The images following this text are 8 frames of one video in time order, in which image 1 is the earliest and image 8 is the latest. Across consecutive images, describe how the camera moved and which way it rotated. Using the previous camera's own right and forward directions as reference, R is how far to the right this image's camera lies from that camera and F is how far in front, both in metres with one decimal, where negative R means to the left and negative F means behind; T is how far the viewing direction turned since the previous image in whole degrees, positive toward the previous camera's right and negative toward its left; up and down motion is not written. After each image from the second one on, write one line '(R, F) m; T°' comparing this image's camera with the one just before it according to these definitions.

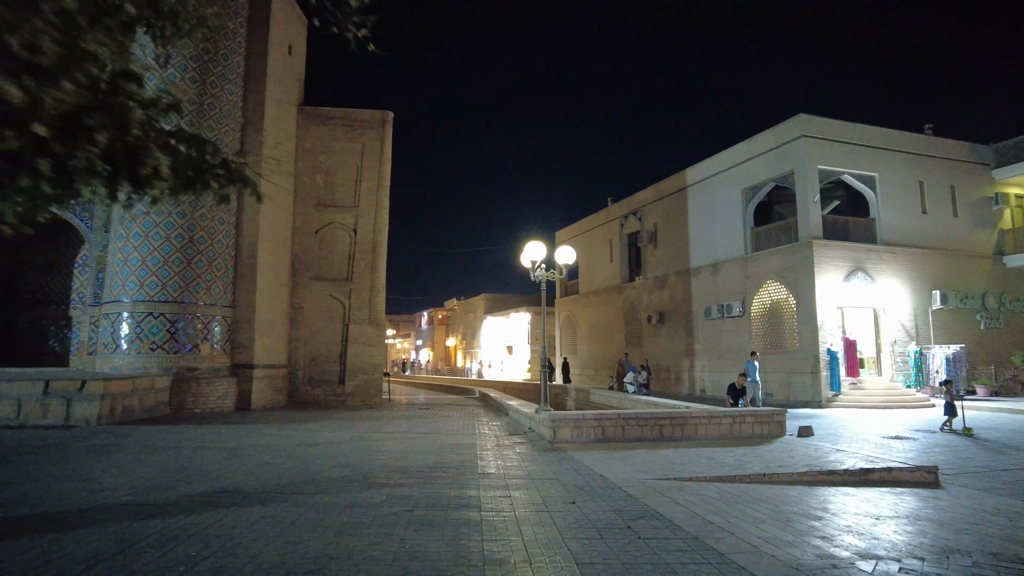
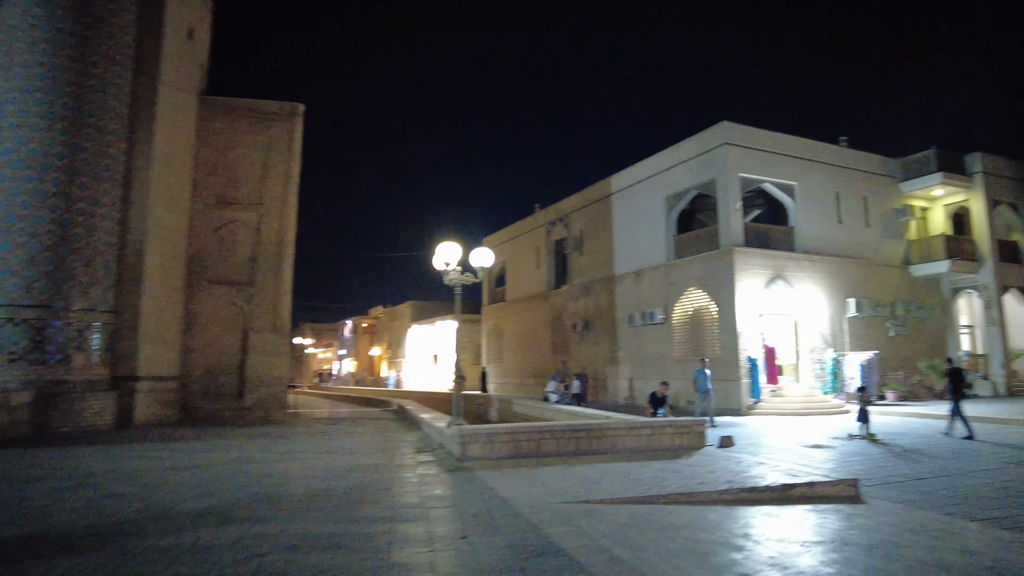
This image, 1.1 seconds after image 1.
(+0.3, +0.7) m; +6°
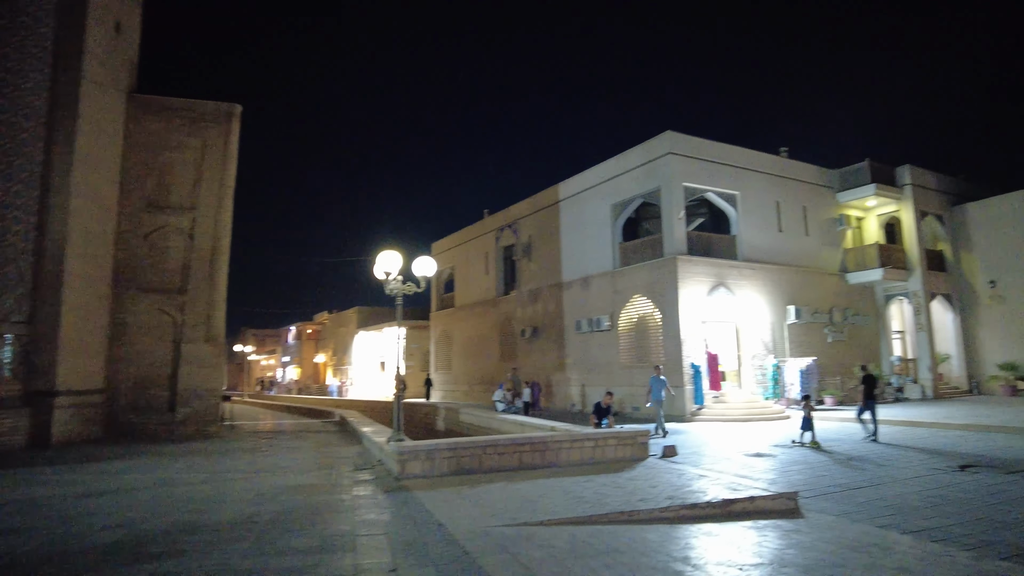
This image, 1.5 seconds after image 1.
(+0.1, +0.2) m; +4°
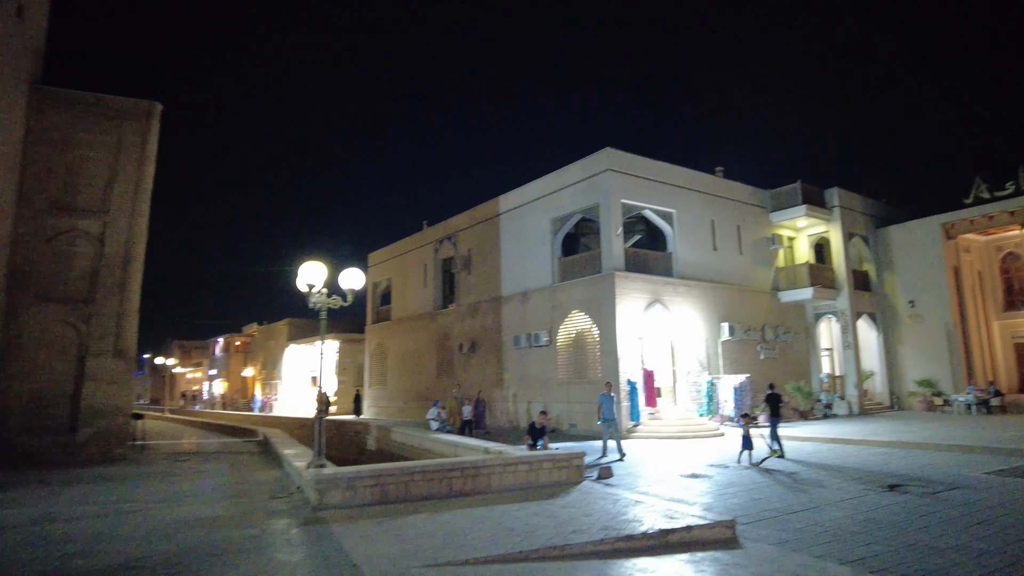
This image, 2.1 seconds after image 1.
(+0.1, +0.4) m; +5°
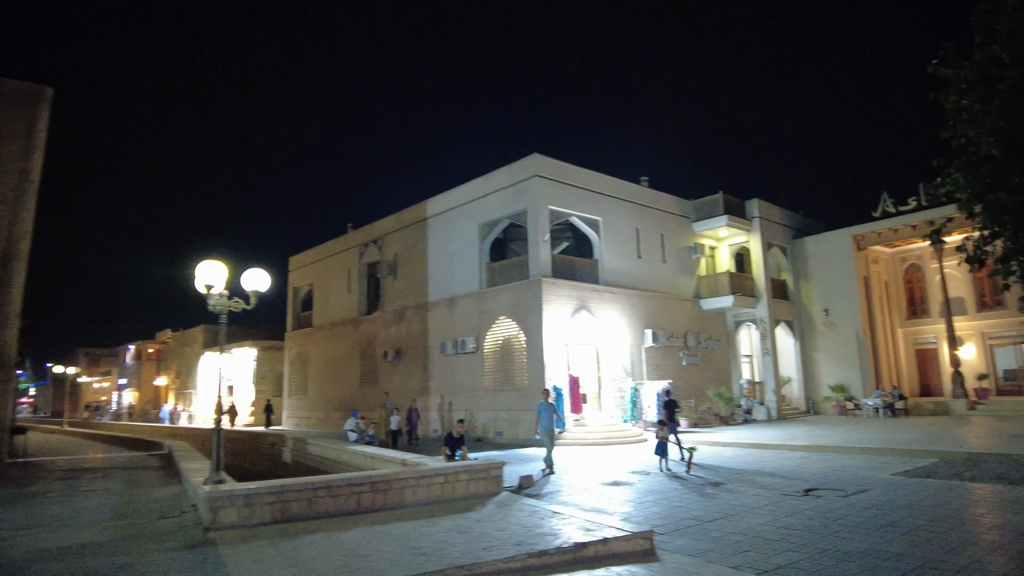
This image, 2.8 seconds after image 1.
(+0.2, +0.3) m; +6°
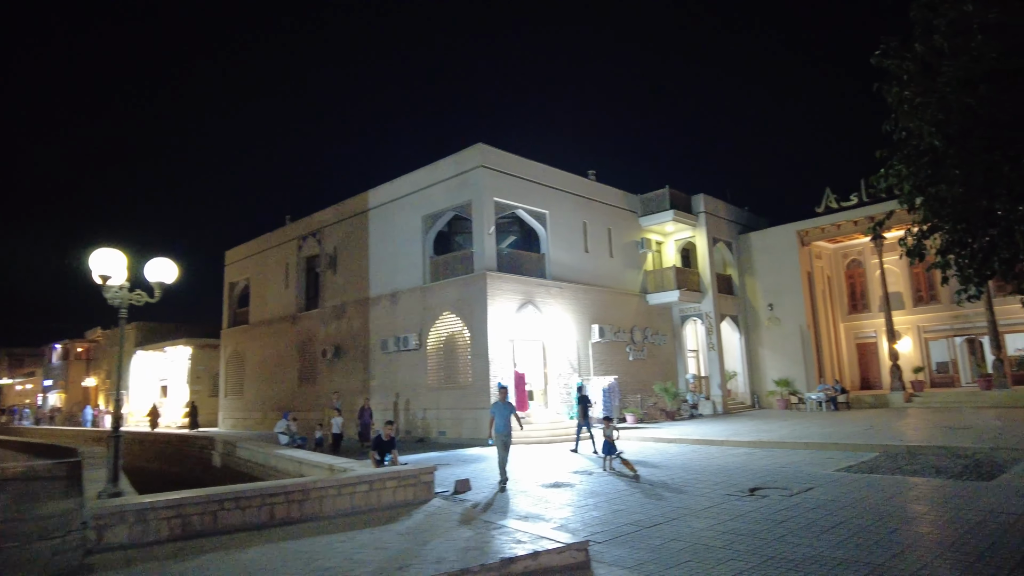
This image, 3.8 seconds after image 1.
(+0.2, +0.5) m; +4°
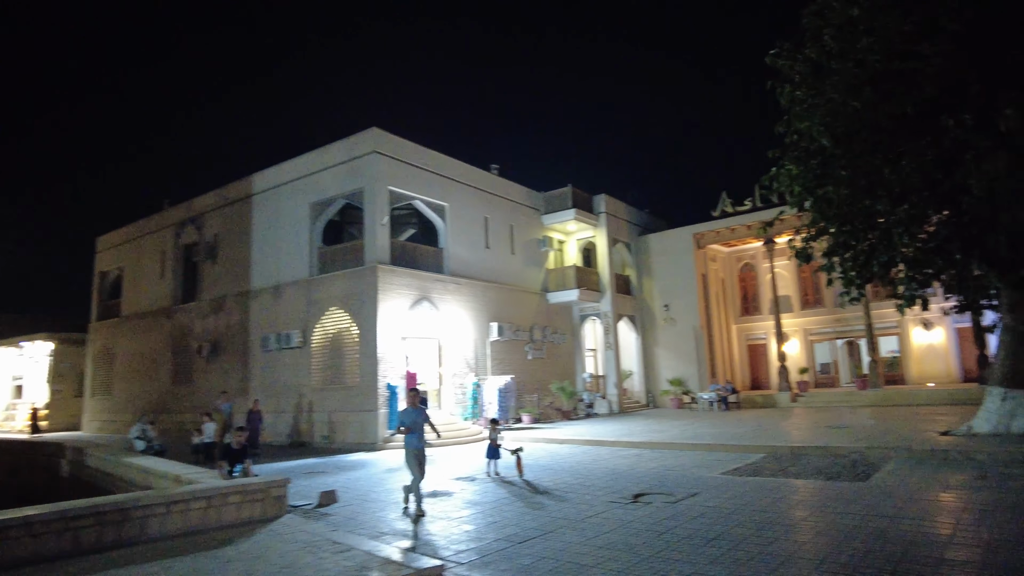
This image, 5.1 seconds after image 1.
(+0.4, +0.7) m; +8°
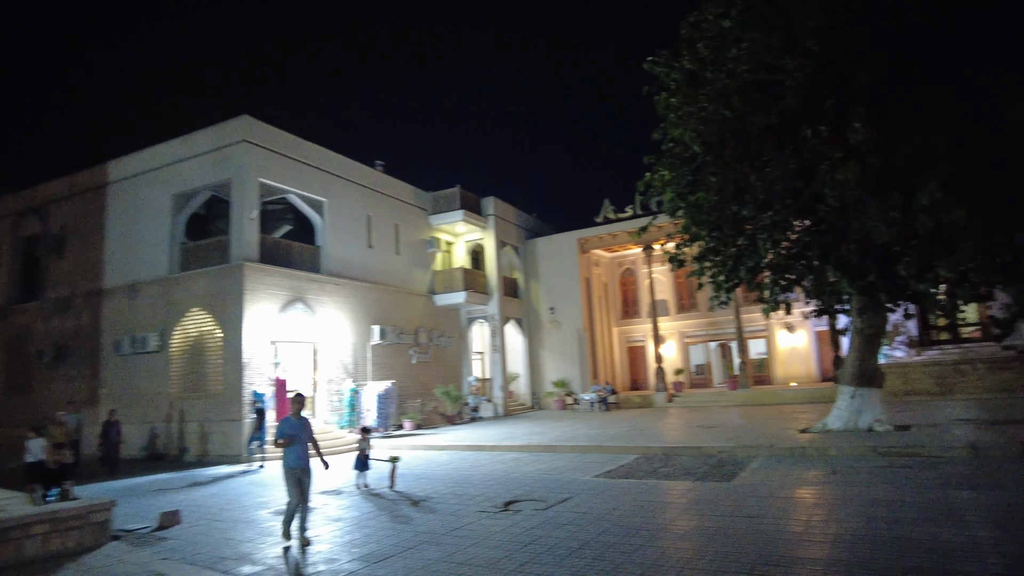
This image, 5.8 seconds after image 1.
(+0.3, +0.3) m; +9°
